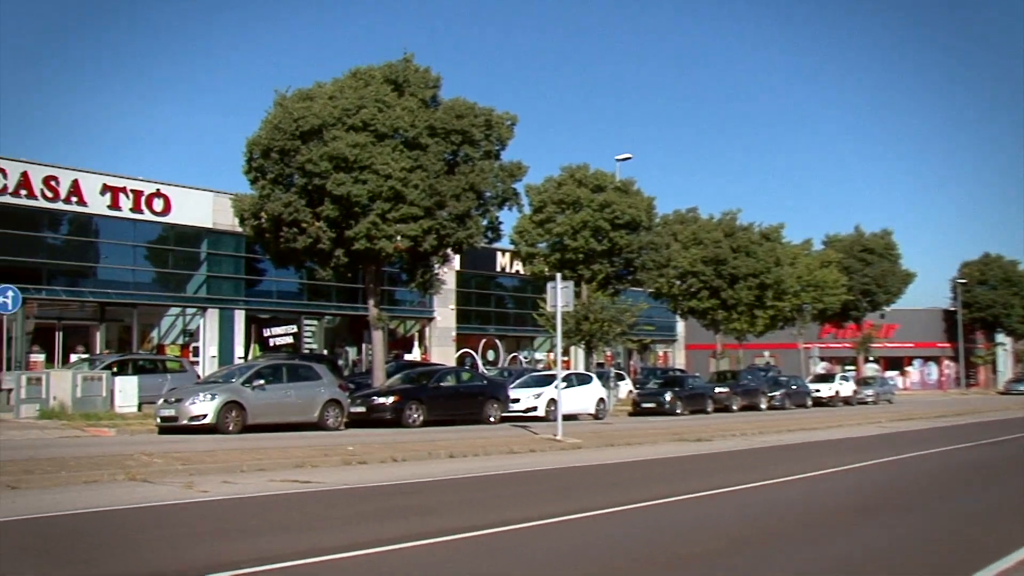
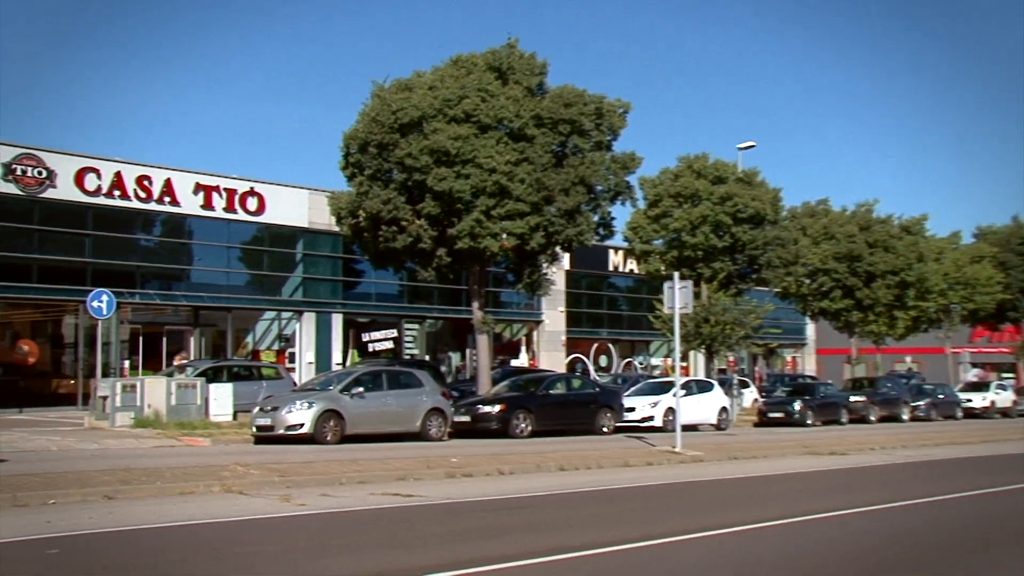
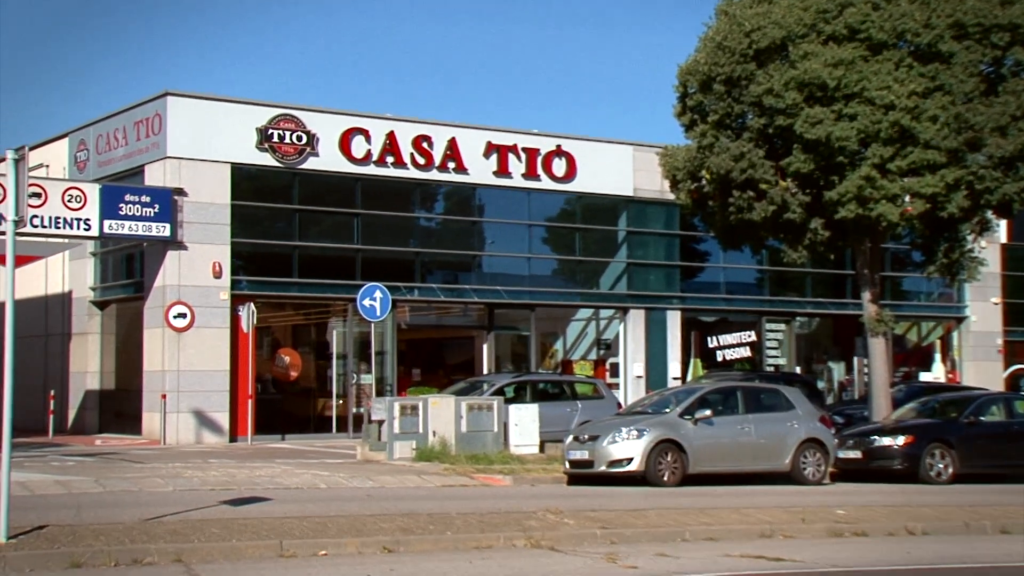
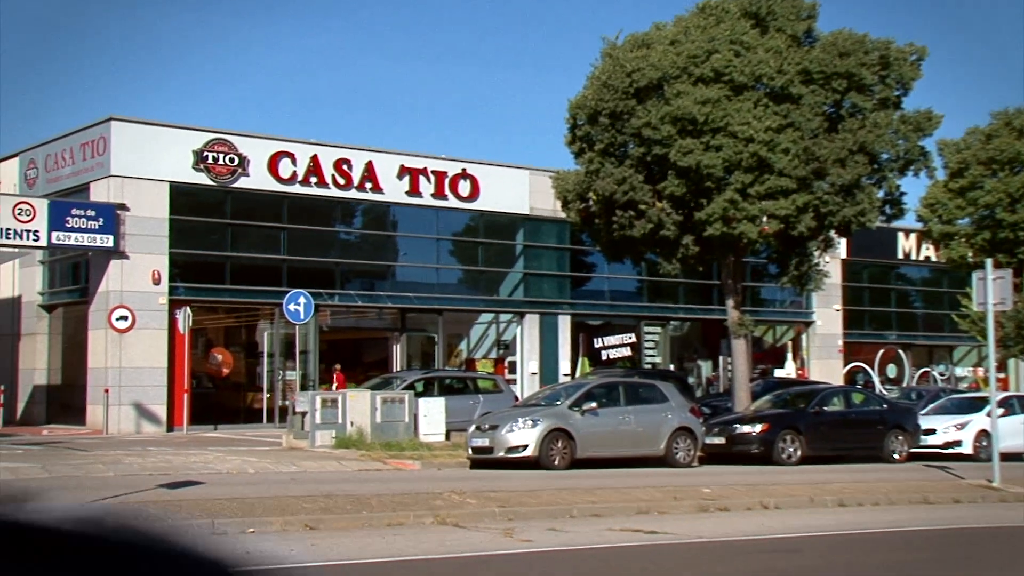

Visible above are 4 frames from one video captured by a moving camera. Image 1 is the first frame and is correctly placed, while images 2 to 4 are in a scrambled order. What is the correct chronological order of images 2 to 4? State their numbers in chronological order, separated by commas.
2, 4, 3
